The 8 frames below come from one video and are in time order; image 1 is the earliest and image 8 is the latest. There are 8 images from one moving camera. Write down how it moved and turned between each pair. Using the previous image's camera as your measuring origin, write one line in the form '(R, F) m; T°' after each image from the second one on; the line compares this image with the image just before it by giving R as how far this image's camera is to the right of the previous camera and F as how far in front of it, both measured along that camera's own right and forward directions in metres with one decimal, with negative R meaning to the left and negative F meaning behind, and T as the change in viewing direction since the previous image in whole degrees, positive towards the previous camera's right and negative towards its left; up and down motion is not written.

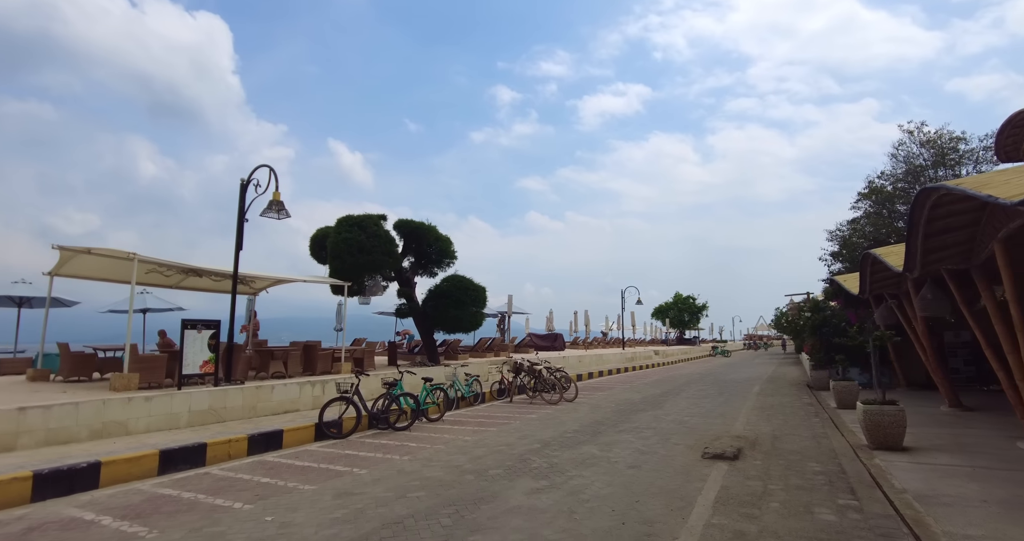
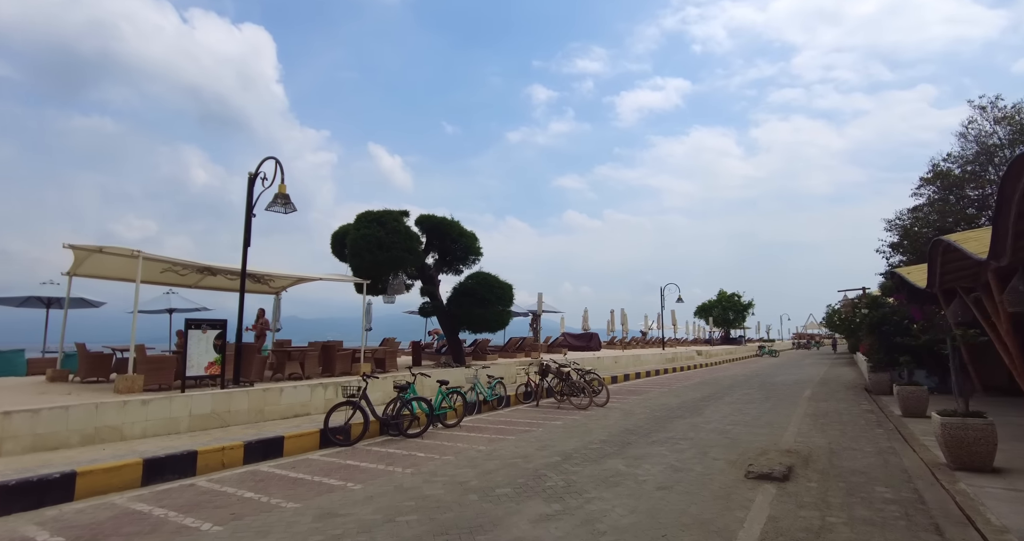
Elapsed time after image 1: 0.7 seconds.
(+0.3, +0.8) m; -4°
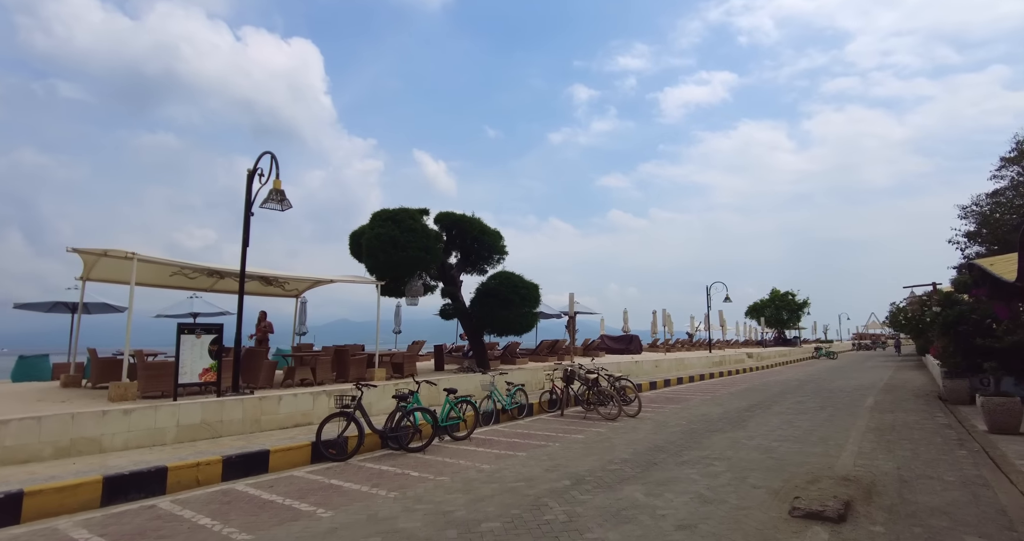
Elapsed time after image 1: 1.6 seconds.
(+0.5, +1.0) m; -5°
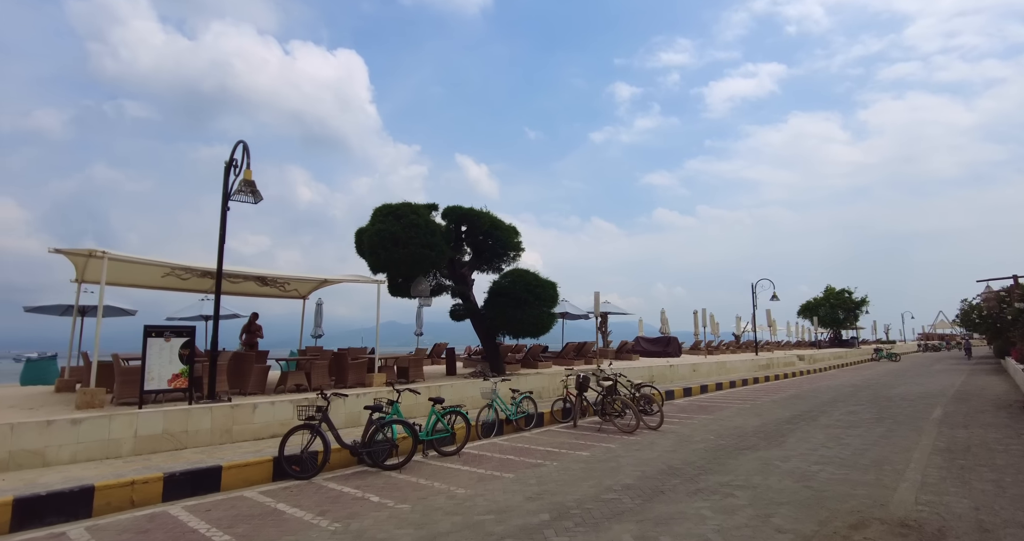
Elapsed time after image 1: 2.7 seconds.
(+0.8, +1.1) m; -5°
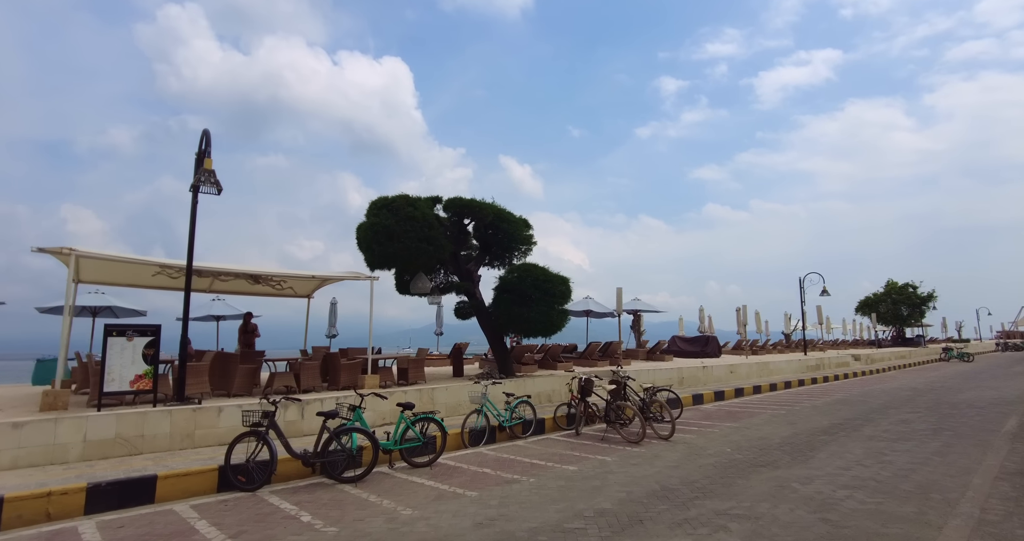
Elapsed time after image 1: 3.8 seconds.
(+0.9, +1.0) m; -5°
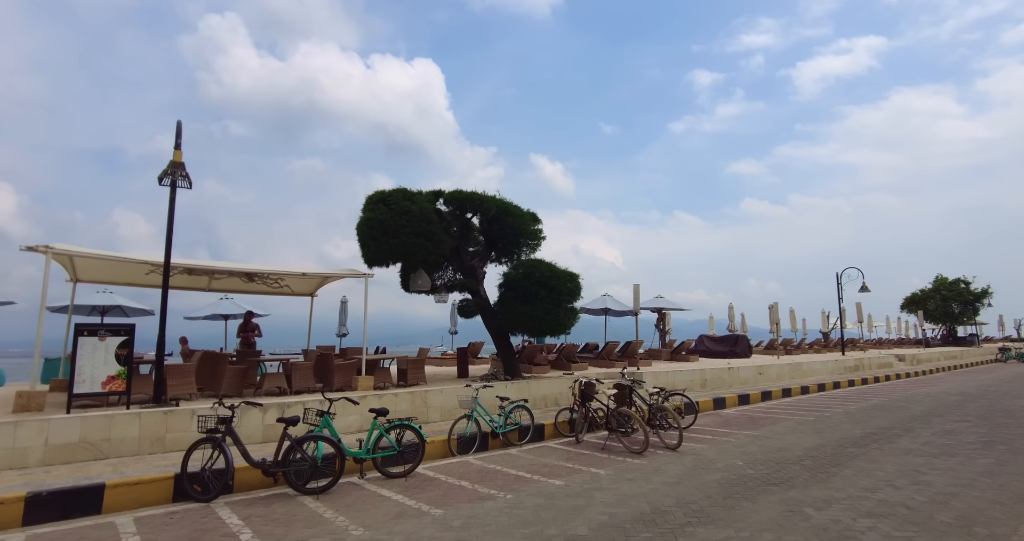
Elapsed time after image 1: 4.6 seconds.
(+0.6, +0.7) m; -3°
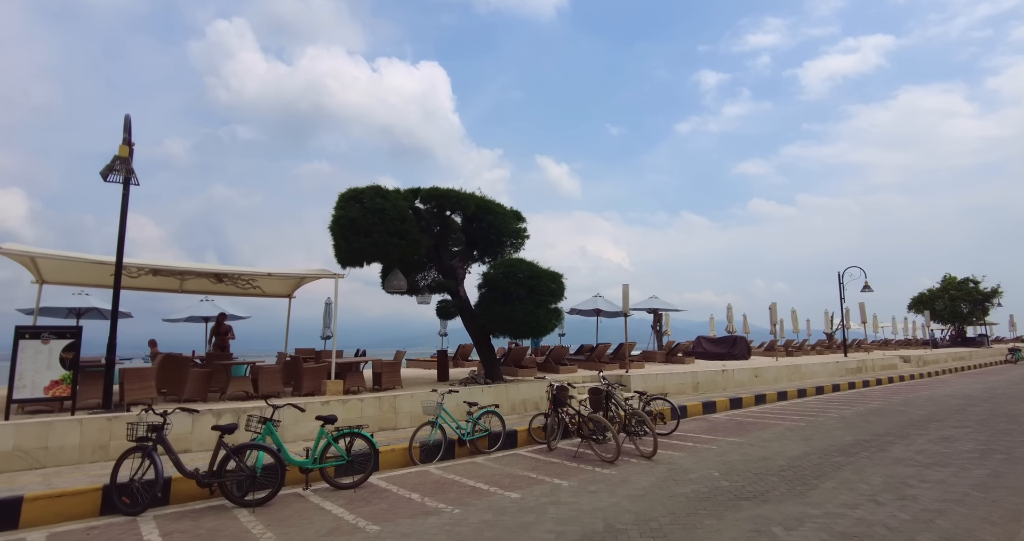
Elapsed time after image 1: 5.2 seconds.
(+0.6, +0.4) m; -1°
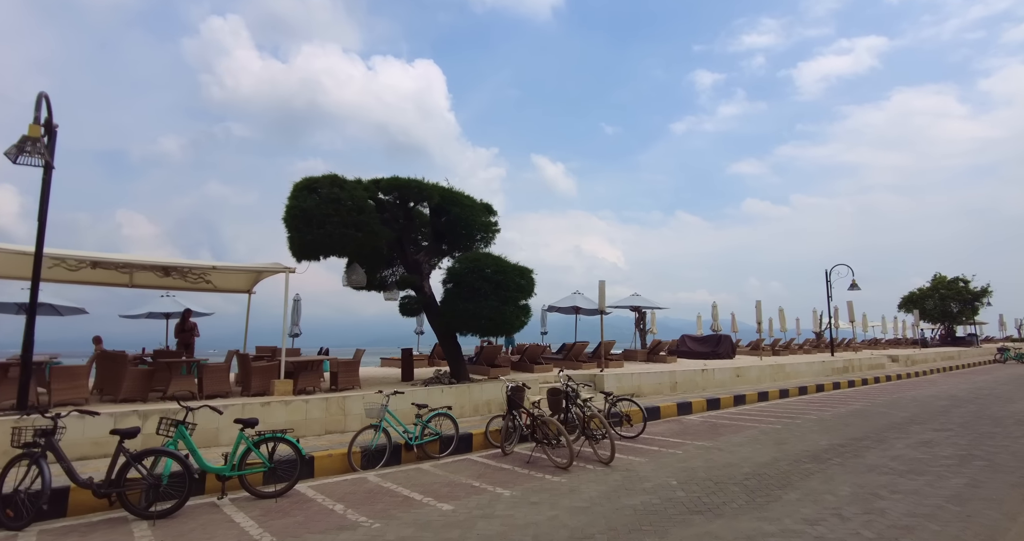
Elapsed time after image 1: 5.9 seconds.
(+0.6, +0.5) m; 0°
